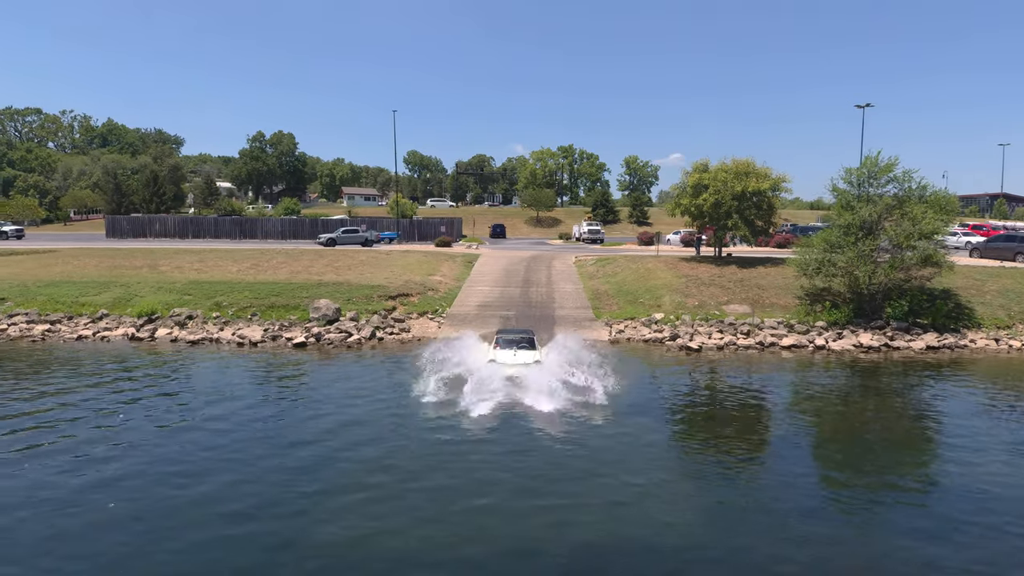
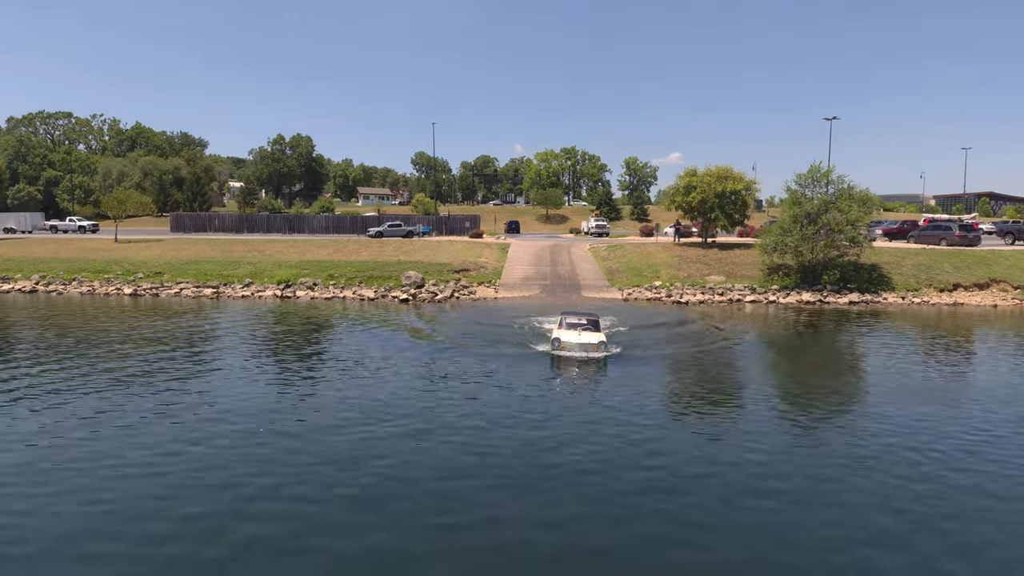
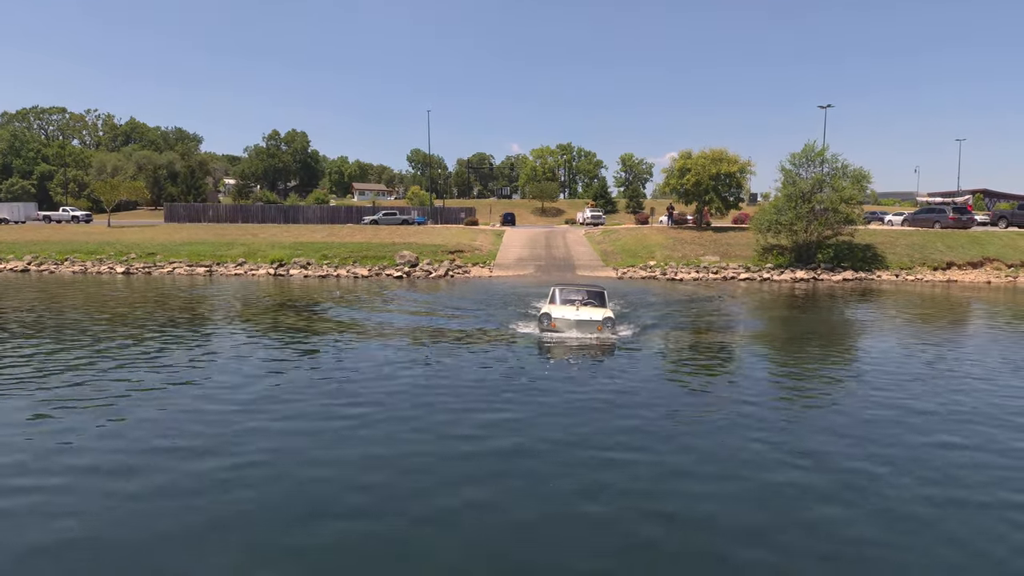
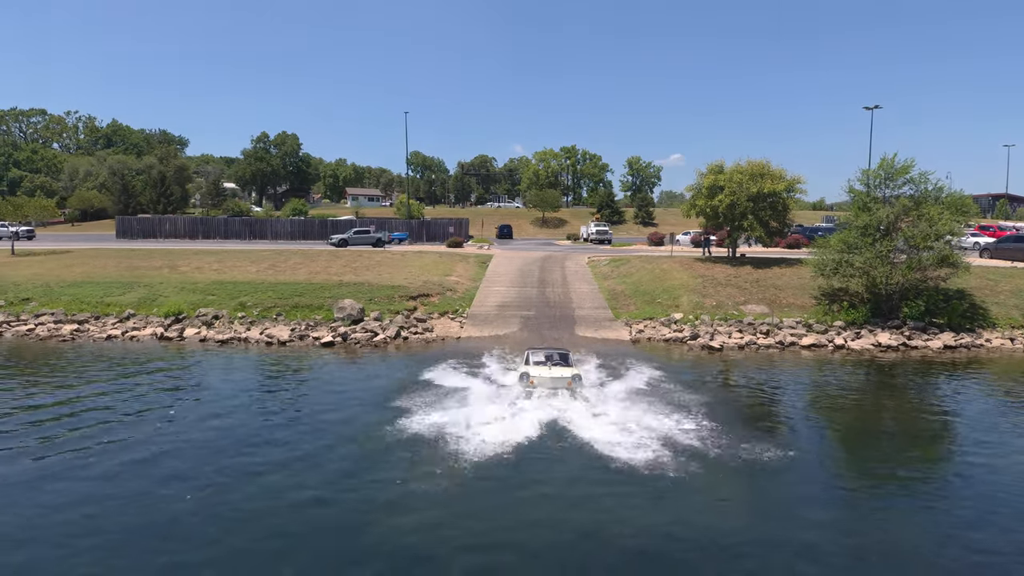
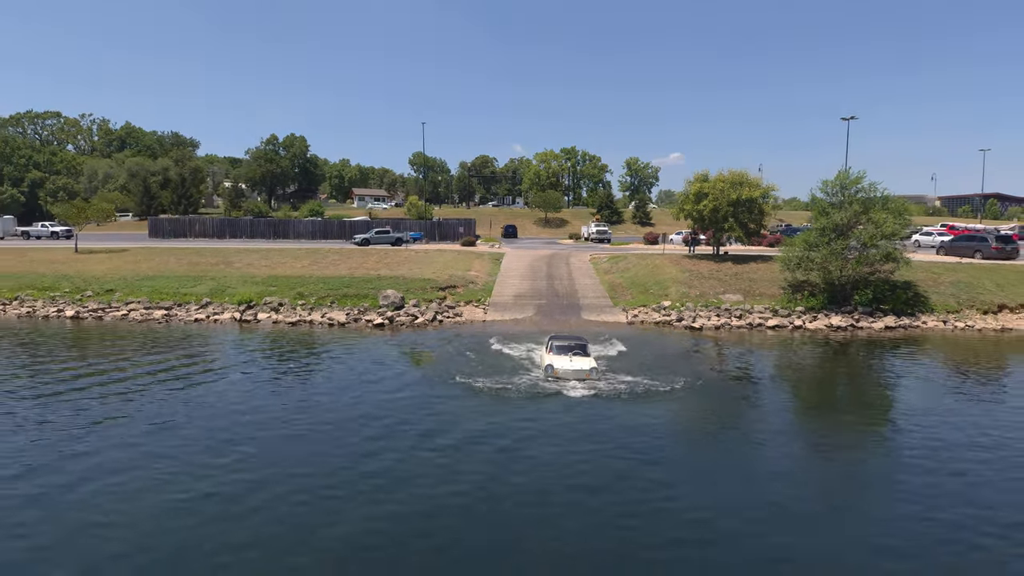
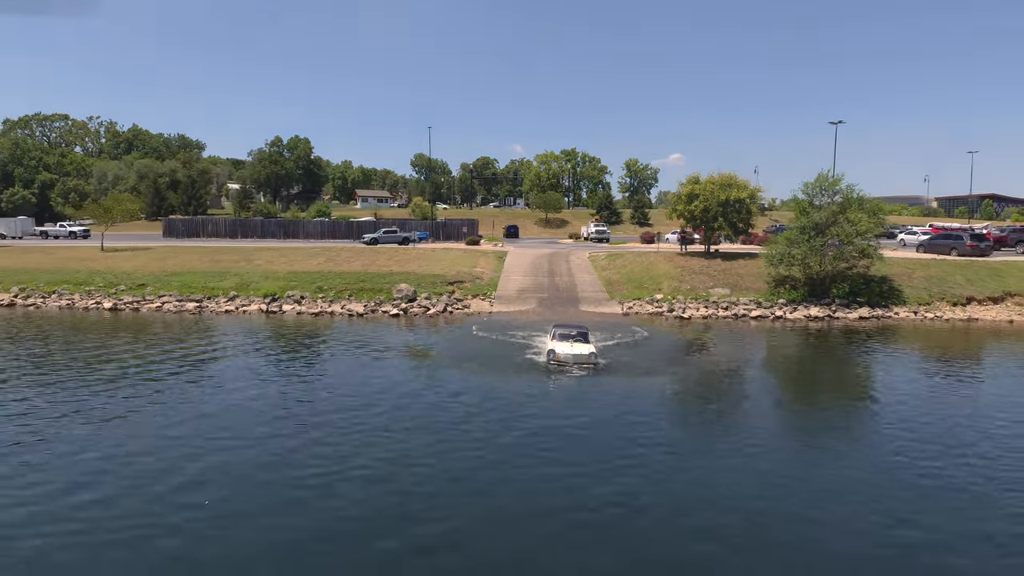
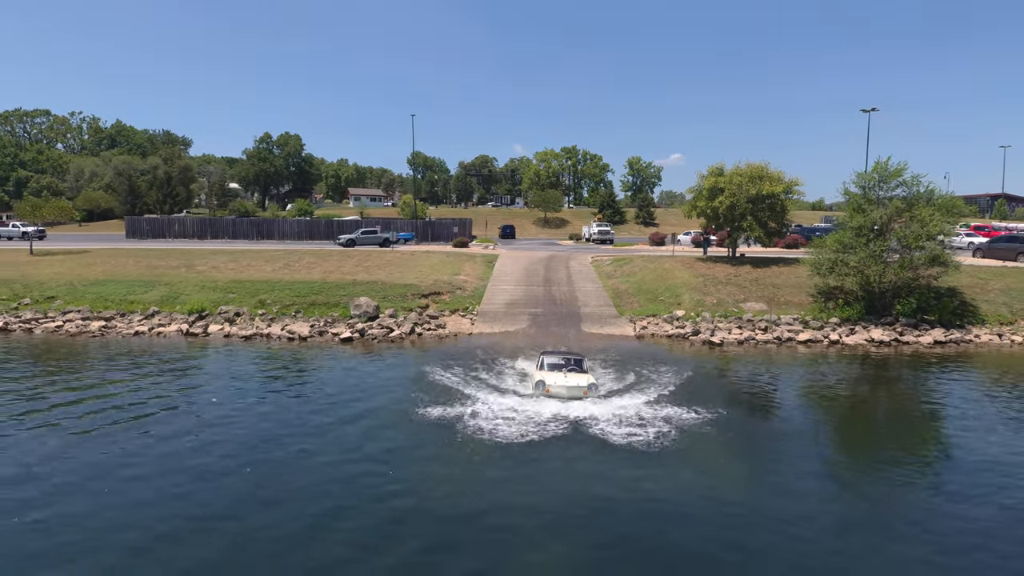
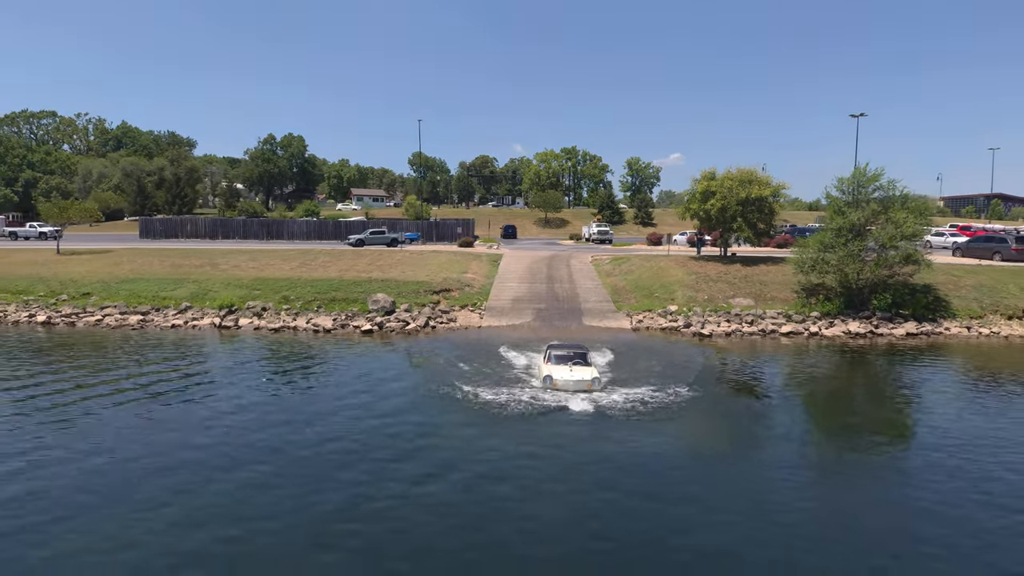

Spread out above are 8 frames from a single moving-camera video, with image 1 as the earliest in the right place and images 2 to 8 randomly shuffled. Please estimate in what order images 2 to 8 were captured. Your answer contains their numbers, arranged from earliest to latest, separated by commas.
4, 7, 8, 5, 6, 2, 3
